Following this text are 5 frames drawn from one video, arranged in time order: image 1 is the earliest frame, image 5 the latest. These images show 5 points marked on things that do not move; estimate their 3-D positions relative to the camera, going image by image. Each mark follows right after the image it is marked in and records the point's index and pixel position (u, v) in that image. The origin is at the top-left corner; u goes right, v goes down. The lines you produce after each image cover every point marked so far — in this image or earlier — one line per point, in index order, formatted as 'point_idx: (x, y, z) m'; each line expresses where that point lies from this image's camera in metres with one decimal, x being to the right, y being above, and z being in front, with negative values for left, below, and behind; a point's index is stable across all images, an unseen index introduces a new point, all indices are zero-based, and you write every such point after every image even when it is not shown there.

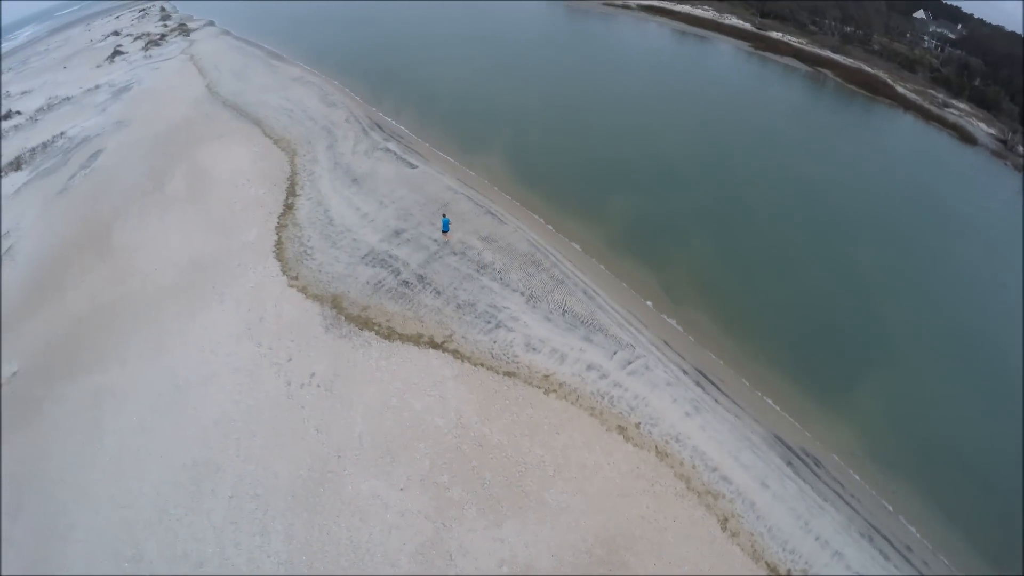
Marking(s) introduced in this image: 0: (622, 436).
0: (+1.5, -2.1, +10.7) m
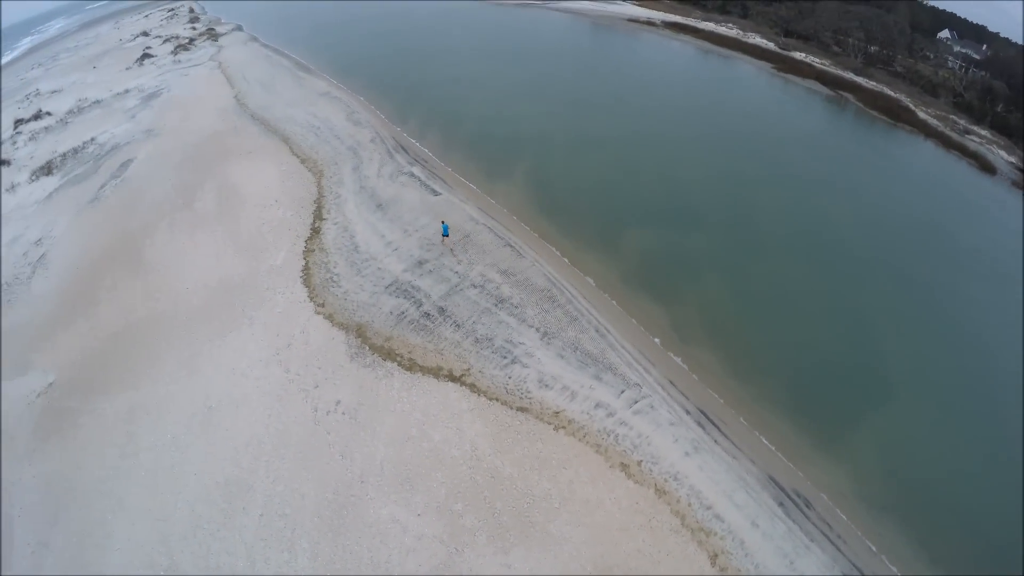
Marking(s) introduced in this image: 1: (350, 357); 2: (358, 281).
0: (+1.7, -2.8, +11.5) m
1: (-3.1, -1.4, +15.1) m
2: (-3.5, +0.1, +17.7) m
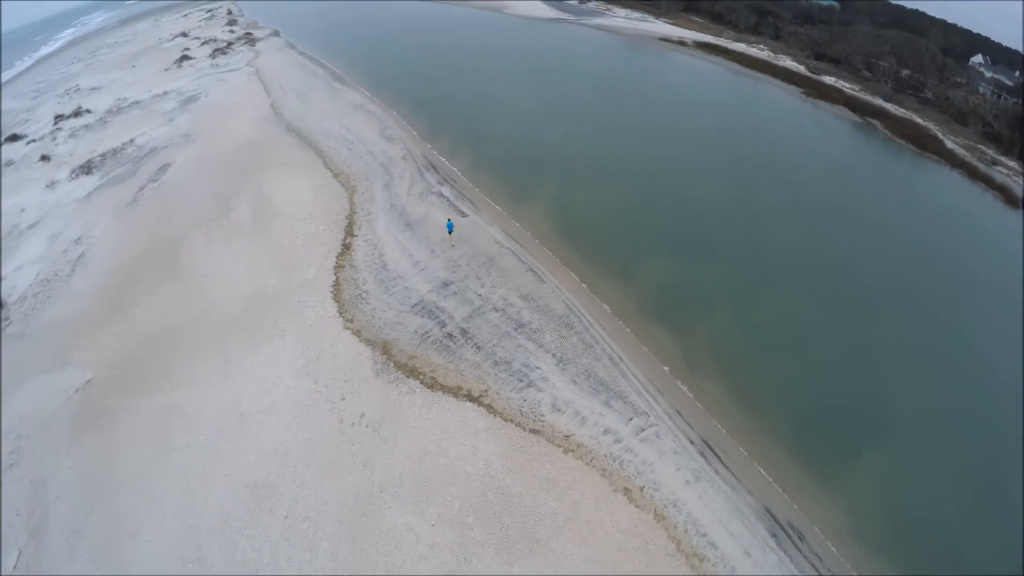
0: (+1.8, -3.4, +12.2) m
1: (-2.8, -1.8, +15.9) m
2: (-3.0, -0.4, +18.6) m
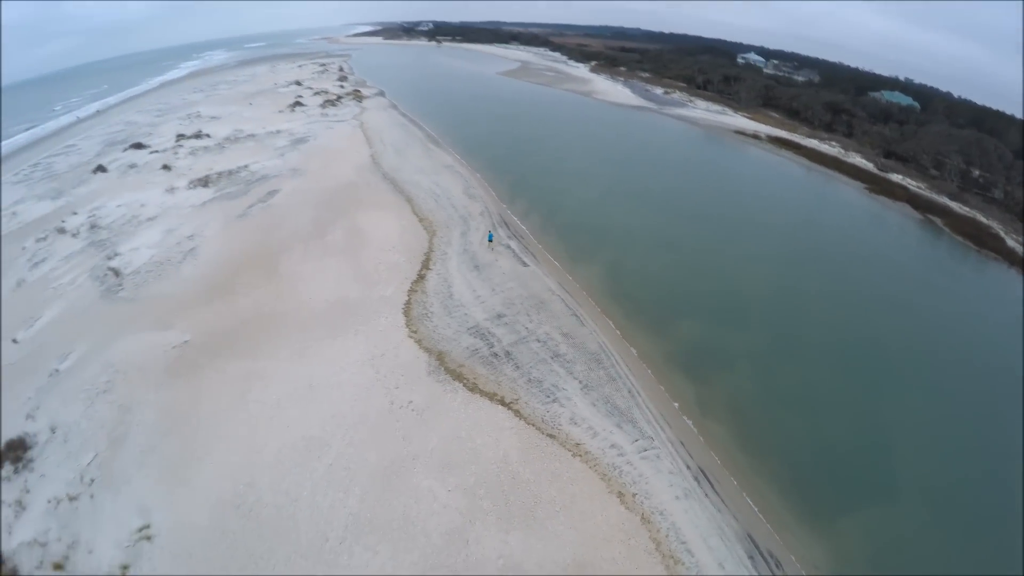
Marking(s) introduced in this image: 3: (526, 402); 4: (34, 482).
0: (+1.9, -3.8, +13.5) m
1: (-2.1, -1.9, +17.8) m
2: (-1.9, -0.8, +20.6) m
3: (+0.2, -2.5, +16.7) m
4: (-8.9, -3.7, +14.0) m
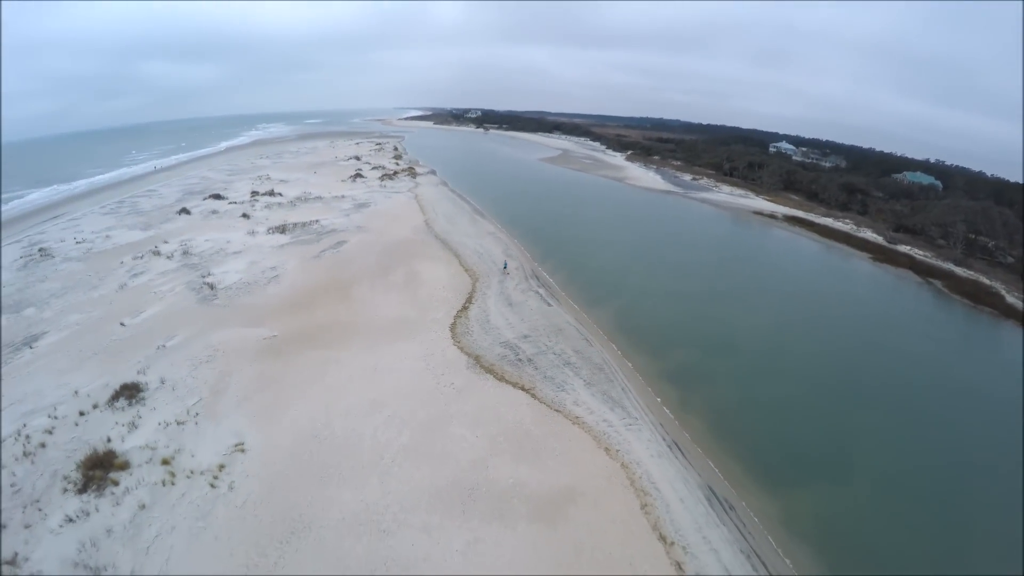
0: (+2.1, -3.7, +16.6) m
1: (-1.6, -2.0, +21.2) m
2: (-1.2, -1.2, +24.1) m
3: (+0.7, -2.7, +20.0) m
4: (-8.6, -2.8, +17.6) m
